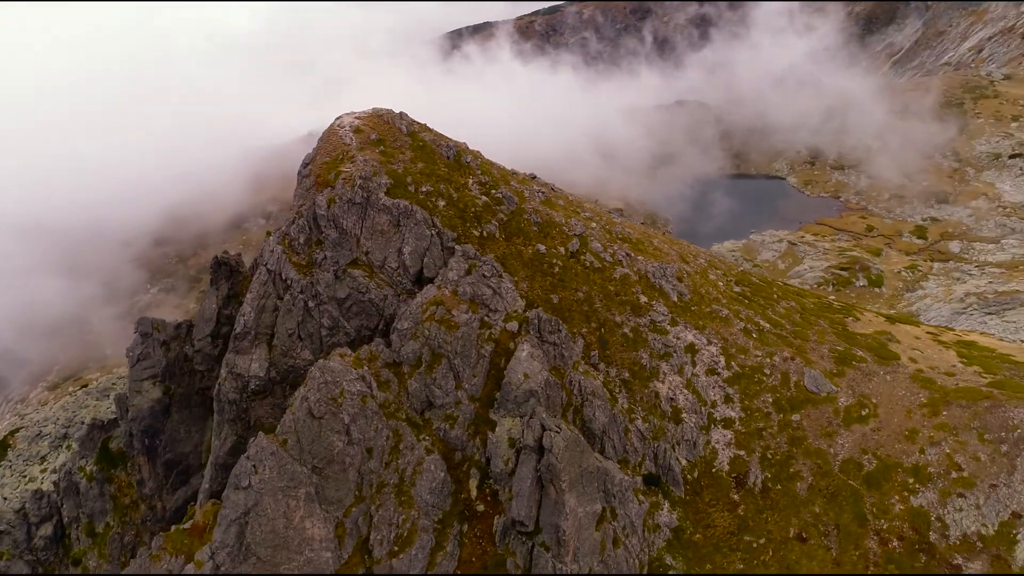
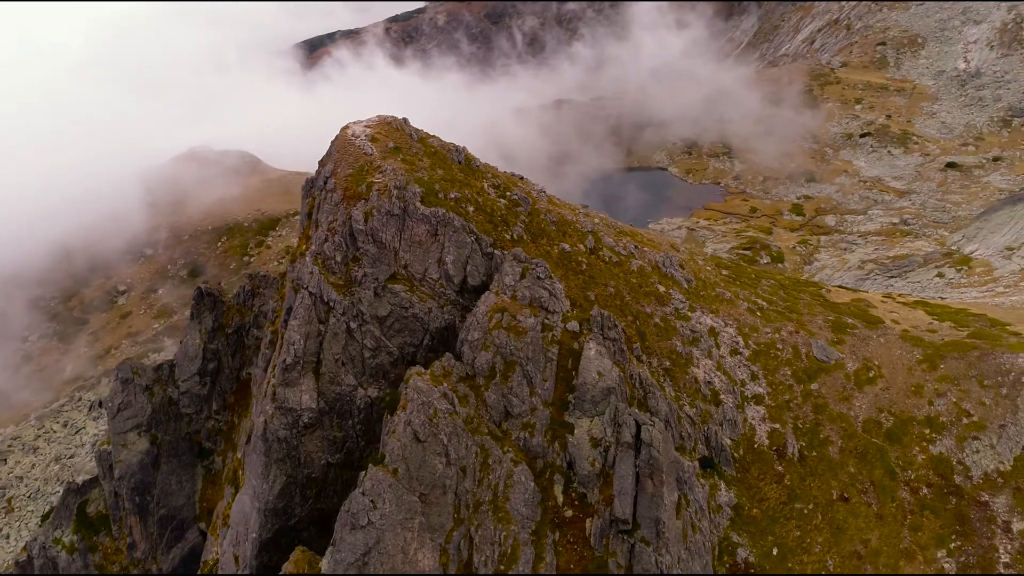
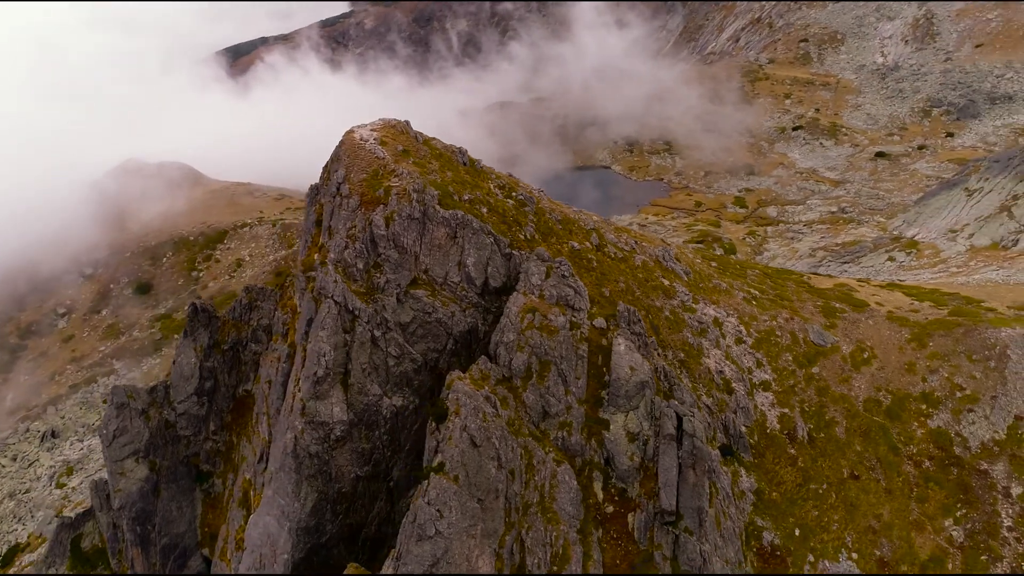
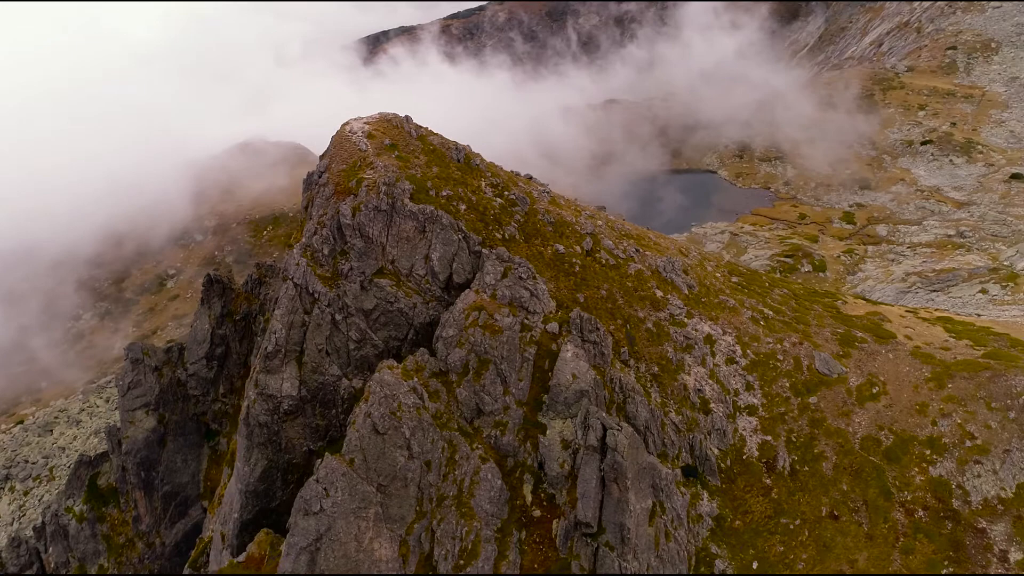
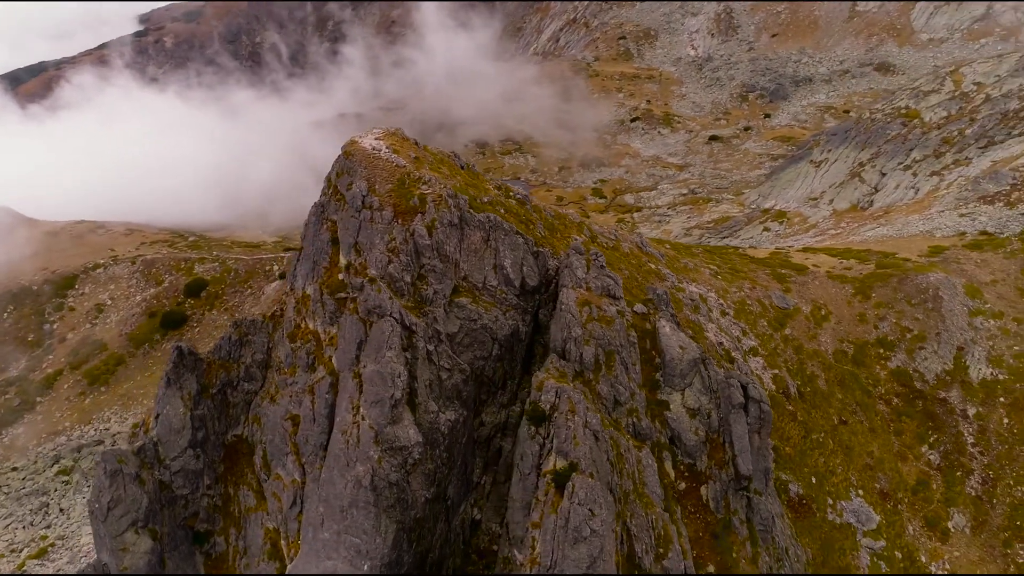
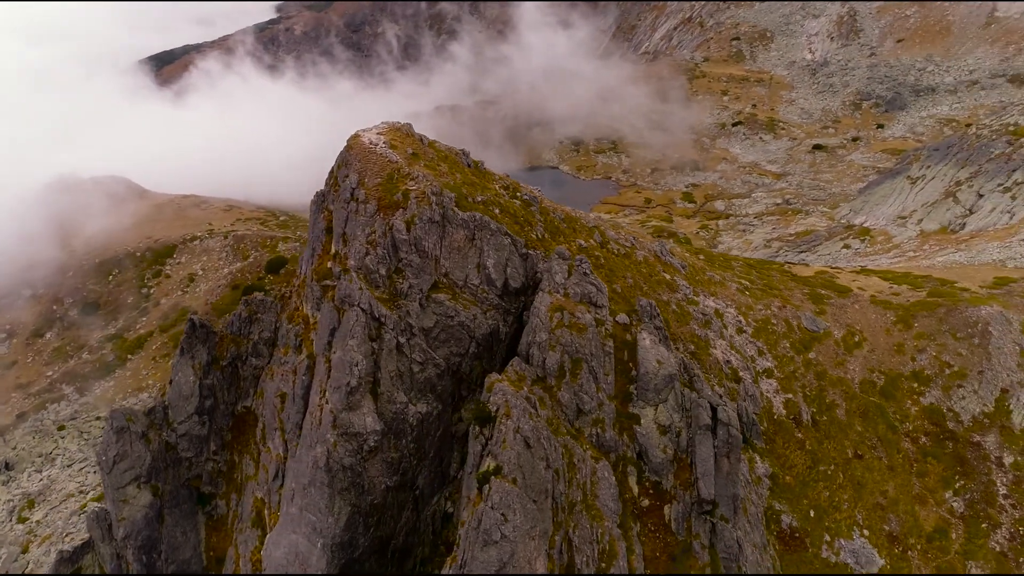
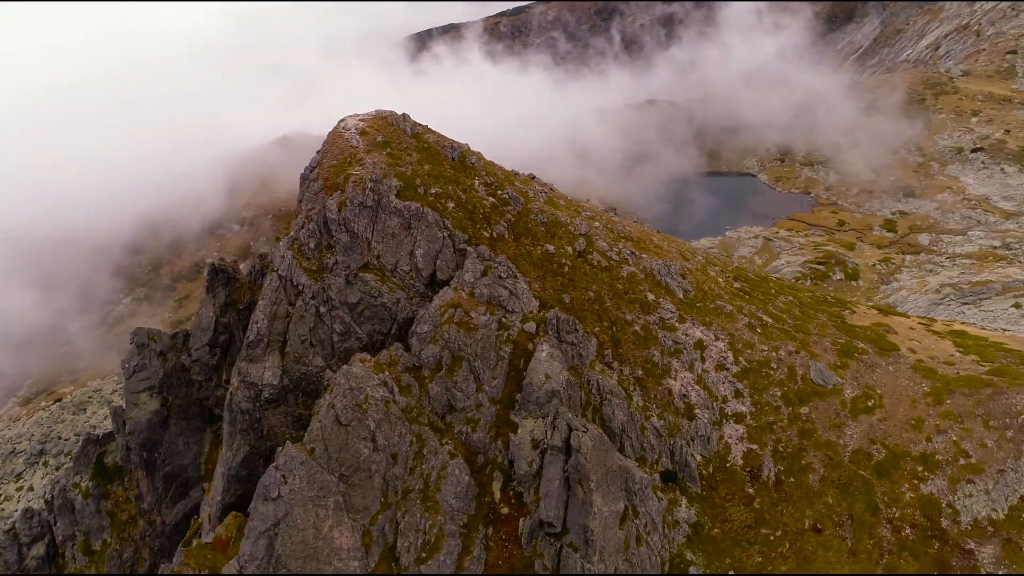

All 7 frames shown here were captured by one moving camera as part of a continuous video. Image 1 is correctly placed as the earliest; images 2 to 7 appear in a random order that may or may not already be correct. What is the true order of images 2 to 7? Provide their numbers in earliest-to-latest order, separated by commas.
7, 4, 2, 3, 6, 5
